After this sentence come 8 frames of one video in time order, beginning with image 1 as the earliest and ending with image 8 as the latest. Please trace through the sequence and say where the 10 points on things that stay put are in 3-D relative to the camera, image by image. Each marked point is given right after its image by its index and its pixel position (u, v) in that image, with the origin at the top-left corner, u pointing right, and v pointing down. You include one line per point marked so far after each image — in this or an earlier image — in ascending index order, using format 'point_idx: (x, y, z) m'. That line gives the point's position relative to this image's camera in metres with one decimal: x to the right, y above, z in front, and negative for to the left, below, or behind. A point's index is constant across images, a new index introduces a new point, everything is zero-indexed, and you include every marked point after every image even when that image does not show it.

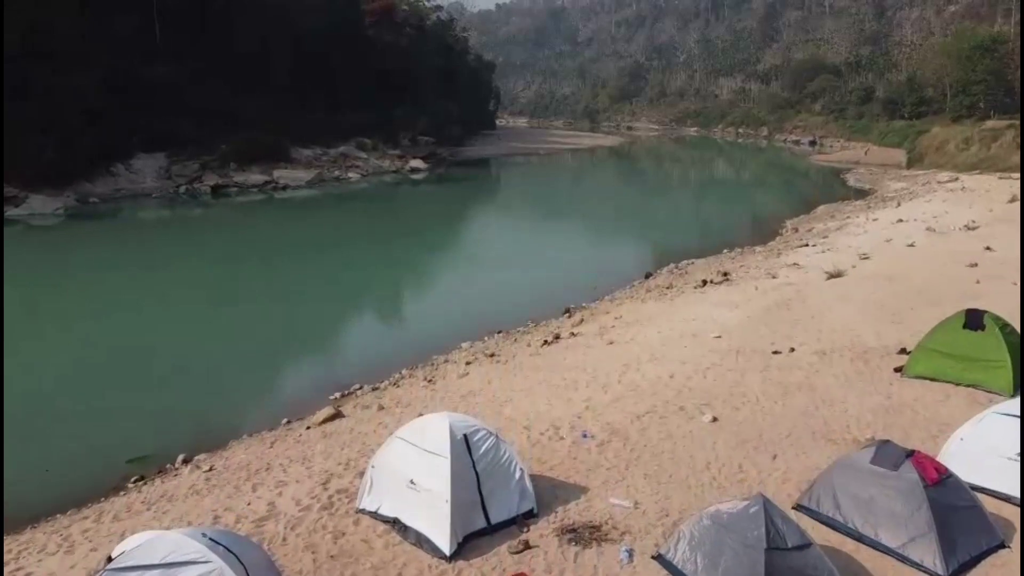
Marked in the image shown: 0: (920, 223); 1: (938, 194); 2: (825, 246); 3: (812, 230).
0: (+6.8, +1.0, +13.9) m
1: (+9.9, +2.1, +19.3) m
2: (+4.9, +0.6, +12.9) m
3: (+6.2, +1.2, +17.2) m
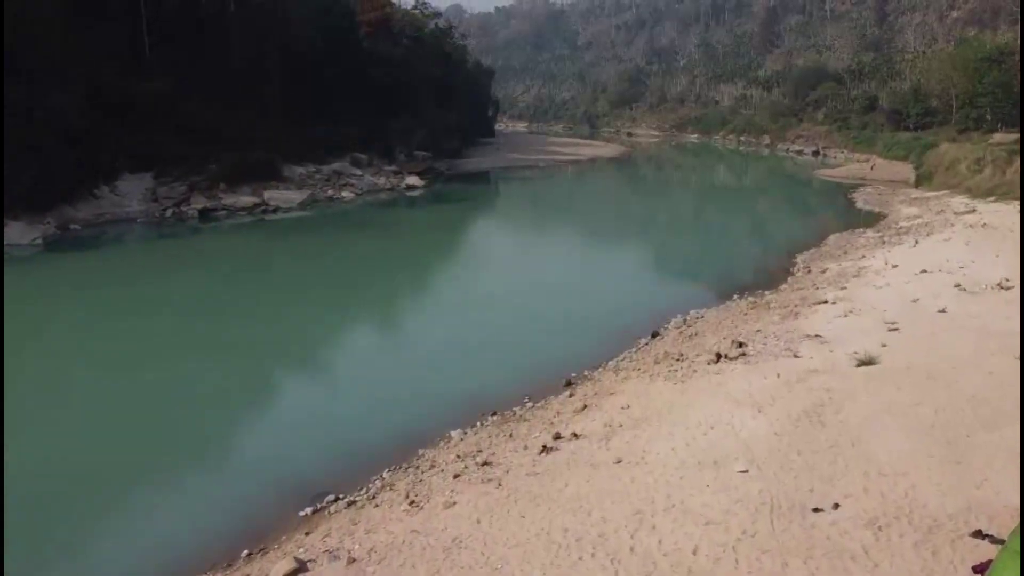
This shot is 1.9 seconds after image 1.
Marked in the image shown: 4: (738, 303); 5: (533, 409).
0: (+6.8, +0.1, +12.9) m
1: (+9.8, +1.2, +18.4) m
2: (+4.8, -0.3, +12.0) m
3: (+6.1, +0.3, +16.3) m
4: (+3.9, -0.3, +14.2) m
5: (+0.2, -1.4, +9.3) m
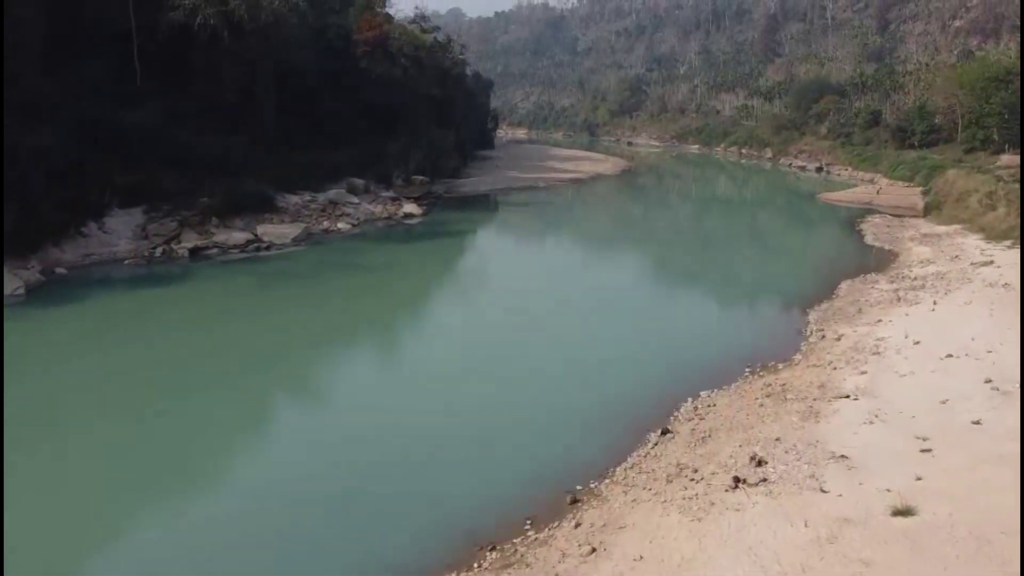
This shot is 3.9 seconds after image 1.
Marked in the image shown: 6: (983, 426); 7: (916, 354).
0: (+6.8, -1.2, +12.1) m
1: (+9.8, -0.1, +17.6) m
2: (+4.8, -1.6, +11.2) m
3: (+6.1, -1.0, +15.5) m
4: (+3.9, -1.6, +13.5) m
5: (+0.2, -2.6, +8.6) m
6: (+5.6, -1.7, +9.9) m
7: (+6.5, -1.1, +13.4) m
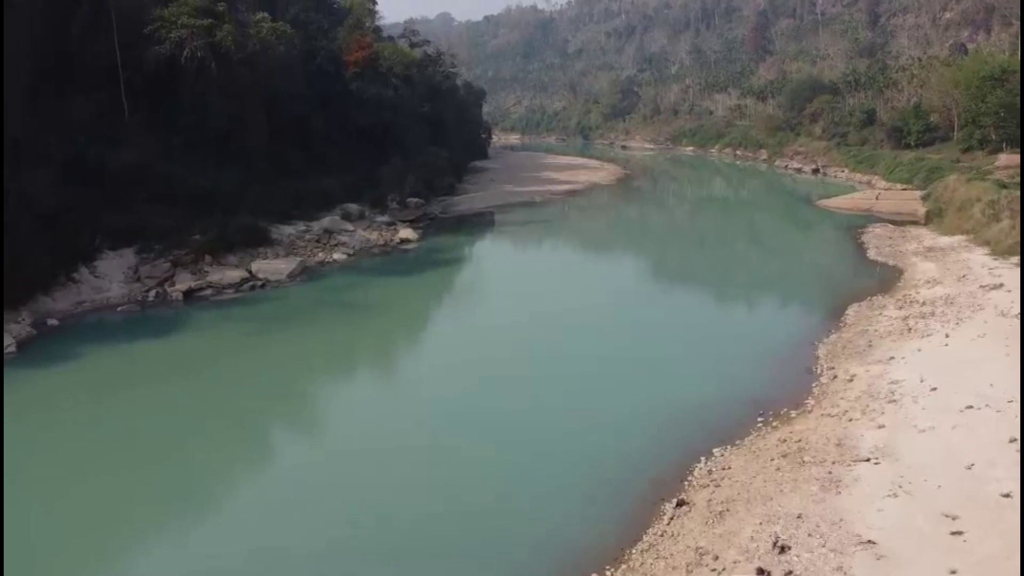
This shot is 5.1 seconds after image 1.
0: (+6.8, -1.9, +11.7) m
1: (+9.9, -0.7, +17.2) m
2: (+4.9, -2.4, +10.8) m
3: (+6.2, -1.8, +15.1) m
4: (+4.0, -2.4, +13.1) m
5: (+0.4, -3.6, +8.1) m
6: (+5.7, -2.4, +9.5) m
7: (+6.5, -1.8, +12.9) m
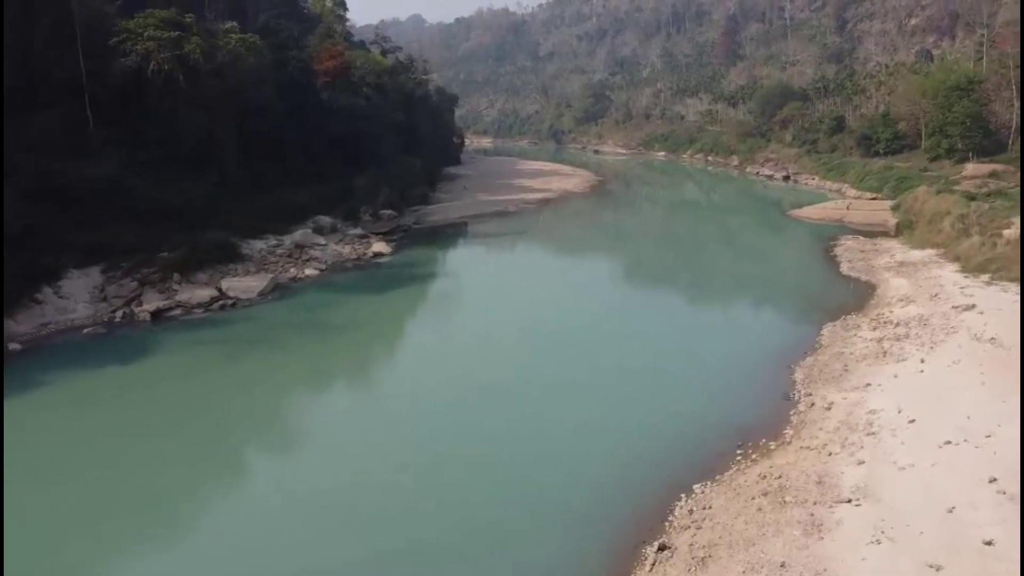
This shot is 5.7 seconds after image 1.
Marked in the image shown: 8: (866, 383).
0: (+6.6, -2.5, +11.7) m
1: (+9.4, -1.2, +17.3) m
2: (+4.7, -2.9, +10.7) m
3: (+5.8, -2.3, +15.1) m
4: (+3.7, -2.9, +13.0) m
5: (+0.2, -4.1, +7.9) m
6: (+5.5, -2.9, +9.4) m
7: (+6.2, -2.3, +12.9) m
8: (+7.0, -1.9, +16.4) m
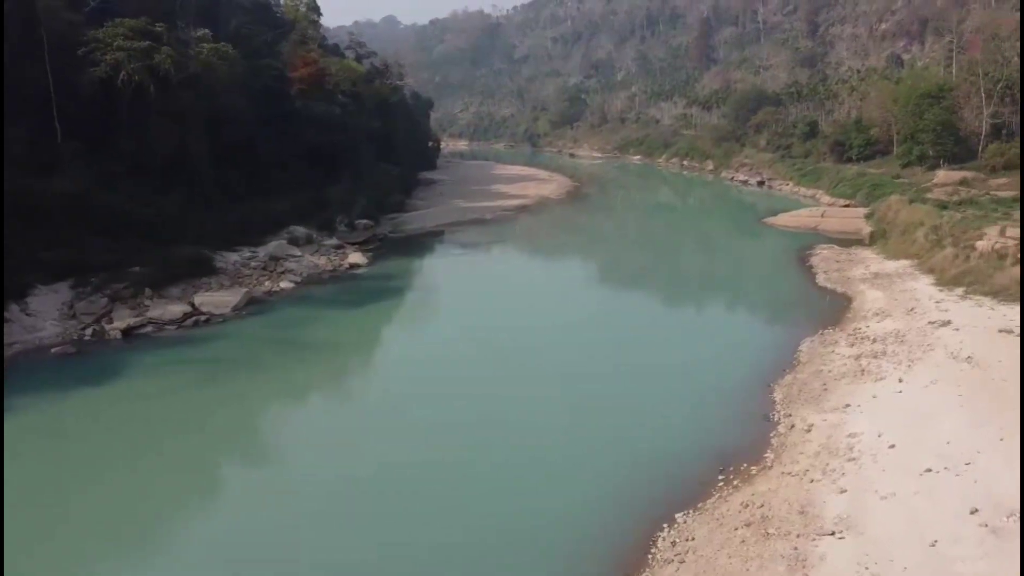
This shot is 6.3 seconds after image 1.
0: (+6.3, -2.9, +11.8) m
1: (+9.0, -1.6, +17.4) m
2: (+4.4, -3.3, +10.7) m
3: (+5.4, -2.7, +15.1) m
4: (+3.4, -3.4, +12.9) m
5: (+0.1, -4.6, +7.8) m
6: (+5.3, -3.4, +9.4) m
7: (+5.9, -2.7, +12.9) m
8: (+6.6, -2.3, +16.4) m
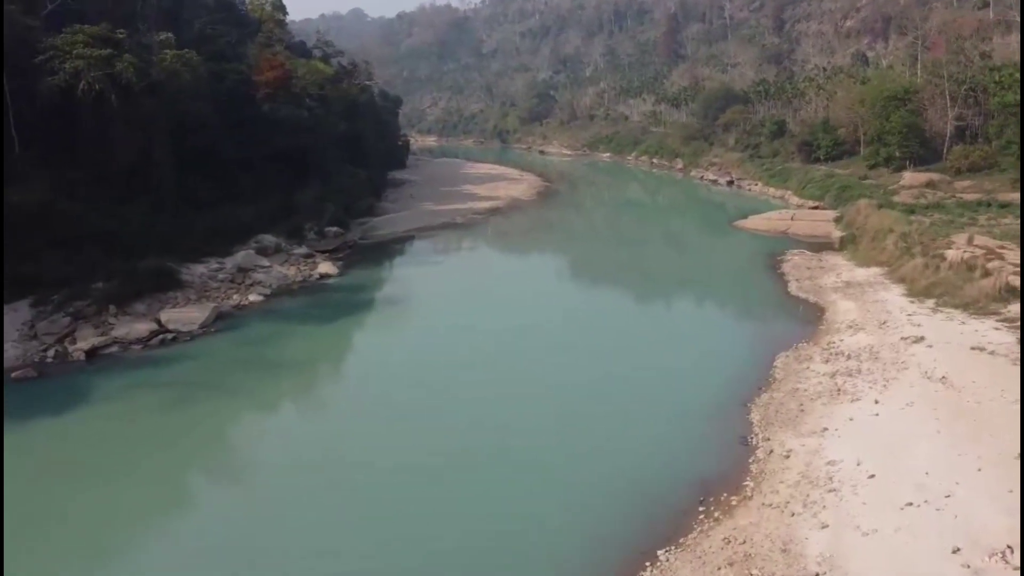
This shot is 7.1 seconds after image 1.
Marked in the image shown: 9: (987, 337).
0: (+6.0, -3.4, +11.8) m
1: (+8.5, -2.0, +17.5) m
2: (+4.2, -3.8, +10.6) m
3: (+5.0, -3.2, +15.1) m
4: (+3.1, -3.9, +12.8) m
5: (0.0, -5.2, +7.6) m
6: (+5.1, -3.9, +9.4) m
7: (+5.6, -3.2, +12.9) m
8: (+6.1, -2.8, +16.4) m
9: (+11.4, -1.2, +20.0) m
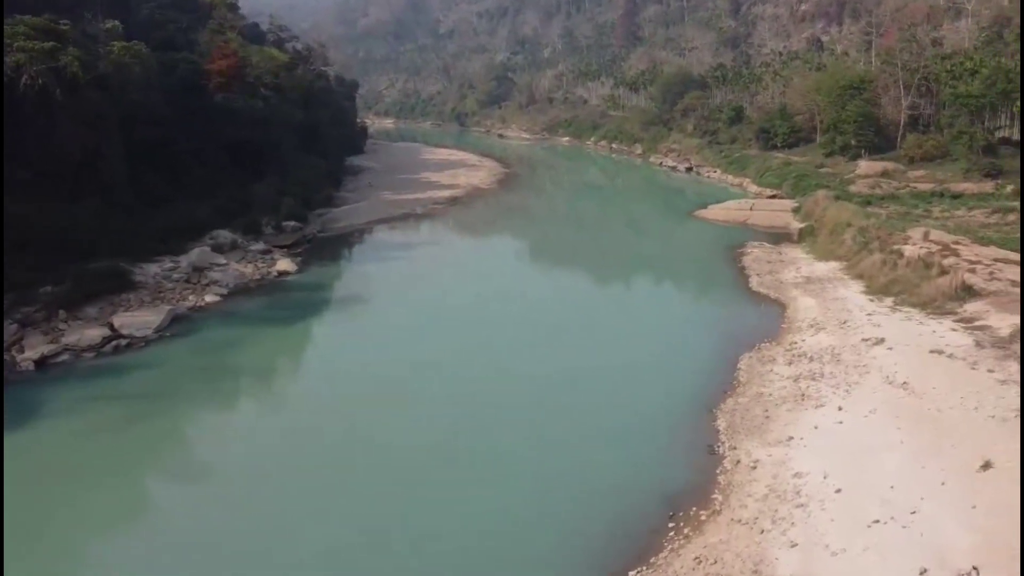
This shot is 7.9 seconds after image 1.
0: (+5.6, -3.7, +11.9) m
1: (+7.8, -2.2, +17.7) m
2: (+3.9, -4.2, +10.7) m
3: (+4.5, -3.4, +15.1) m
4: (+2.6, -4.2, +12.8) m
5: (-0.2, -5.7, +7.5) m
6: (+4.8, -4.3, +9.5) m
7: (+5.1, -3.5, +13.1) m
8: (+5.5, -2.9, +16.5) m
9: (+10.6, -1.2, +20.3) m
